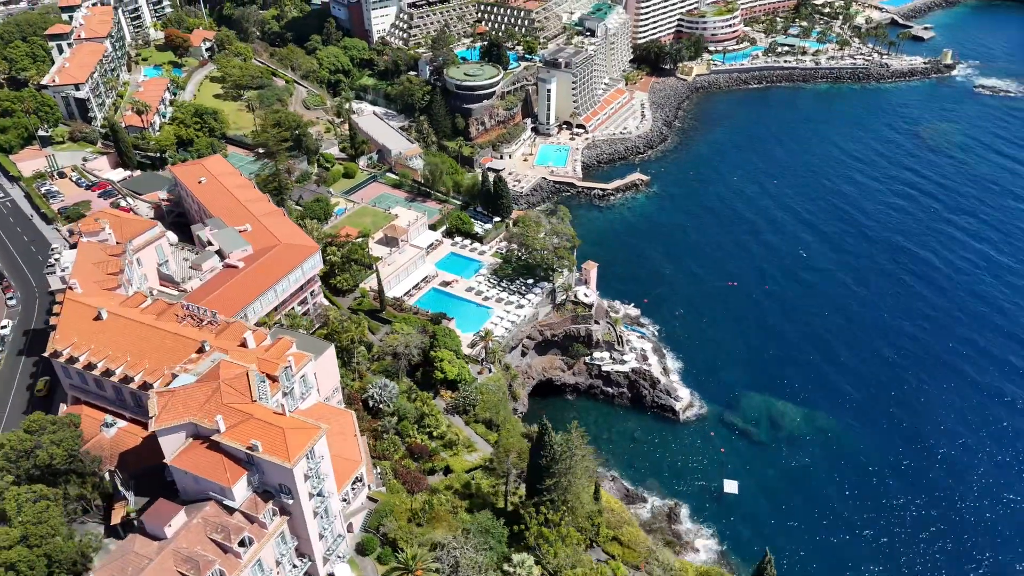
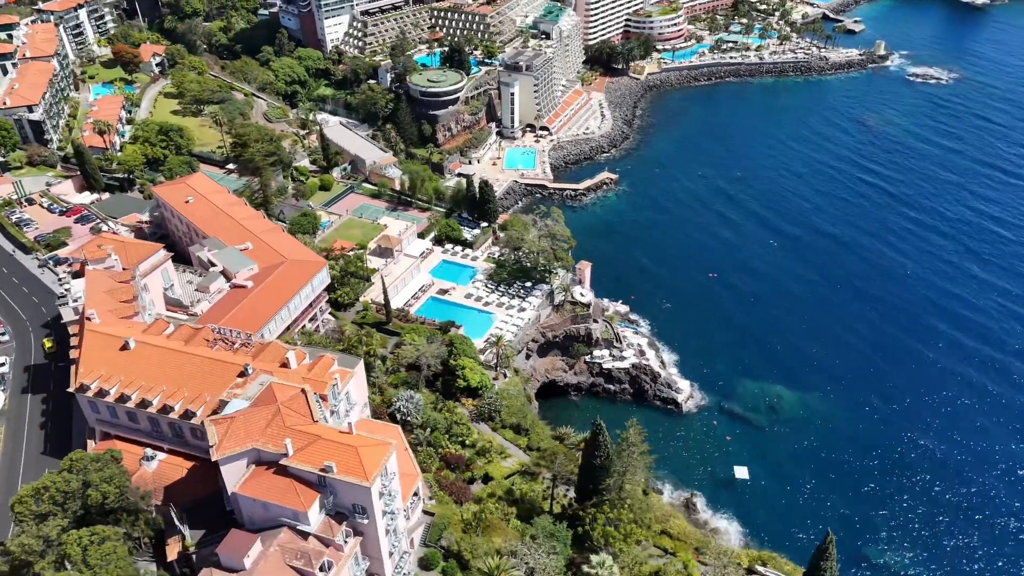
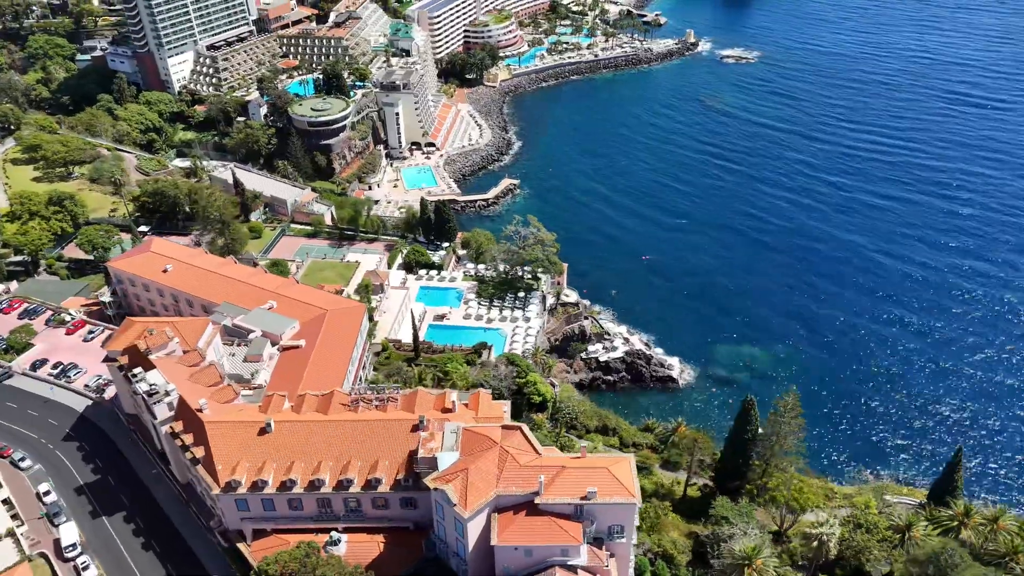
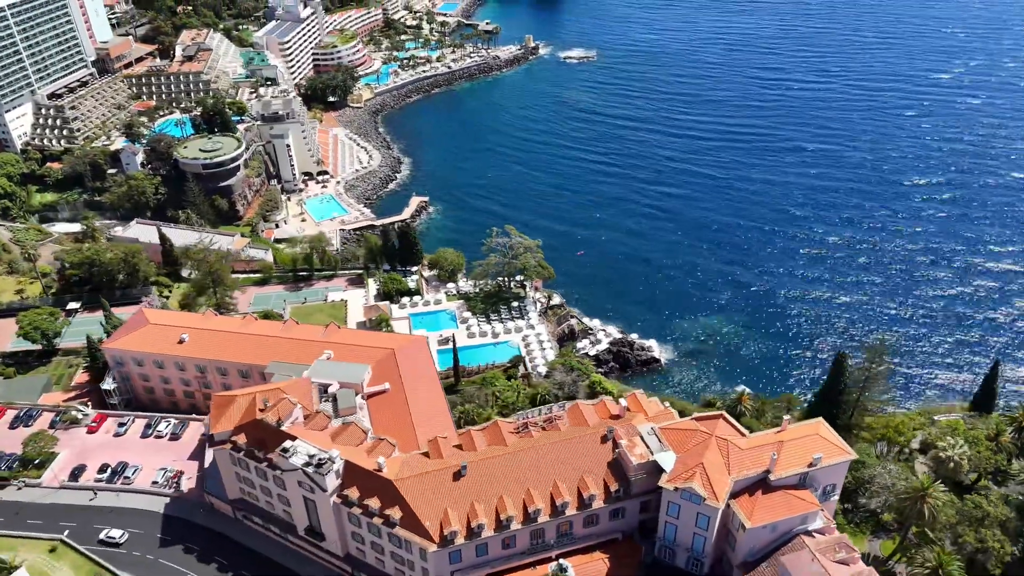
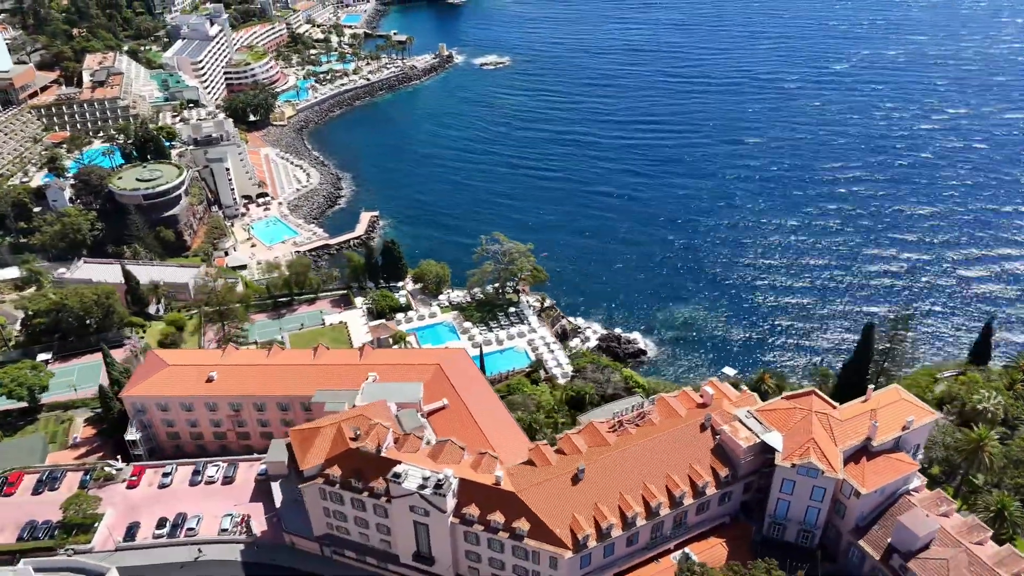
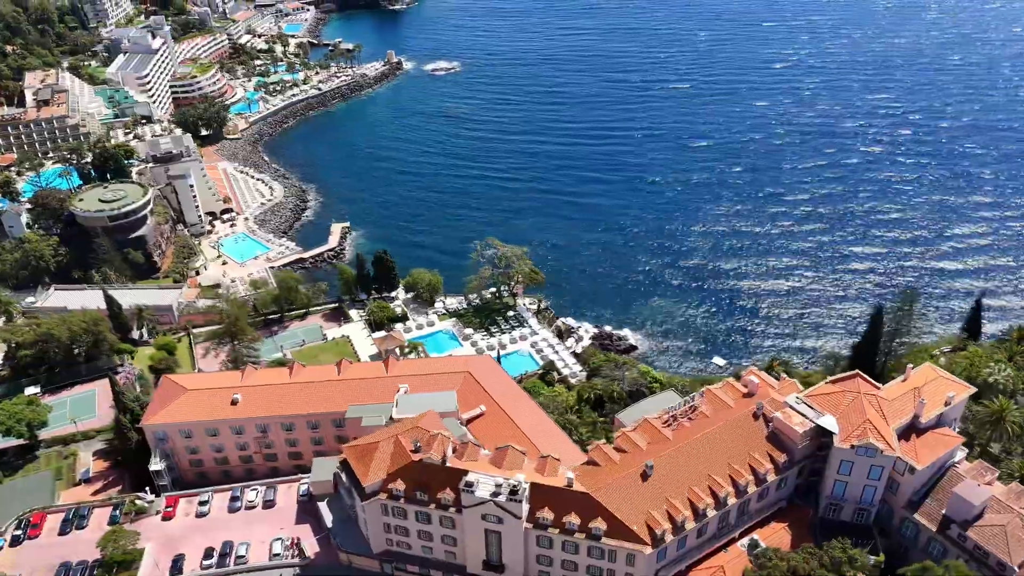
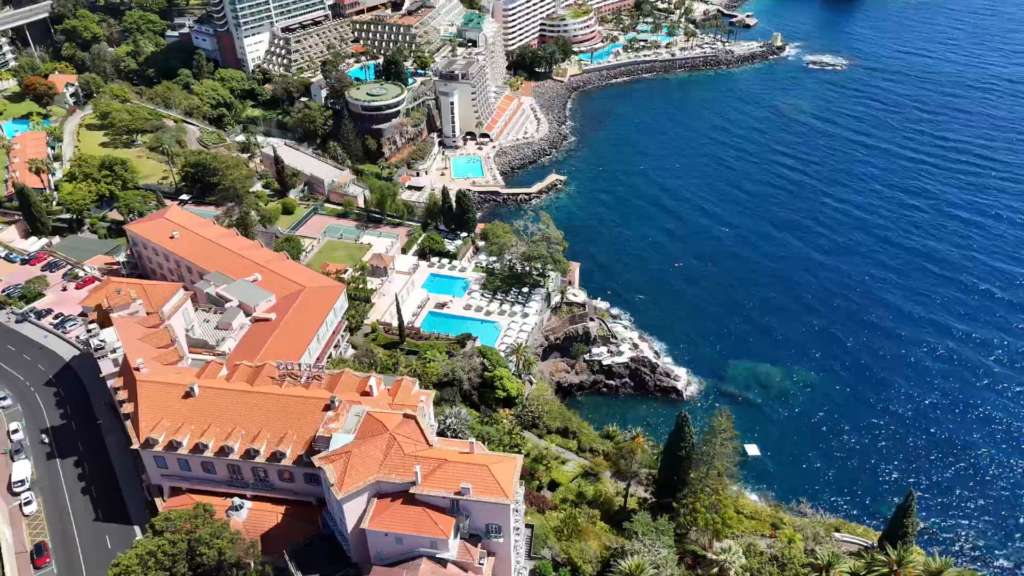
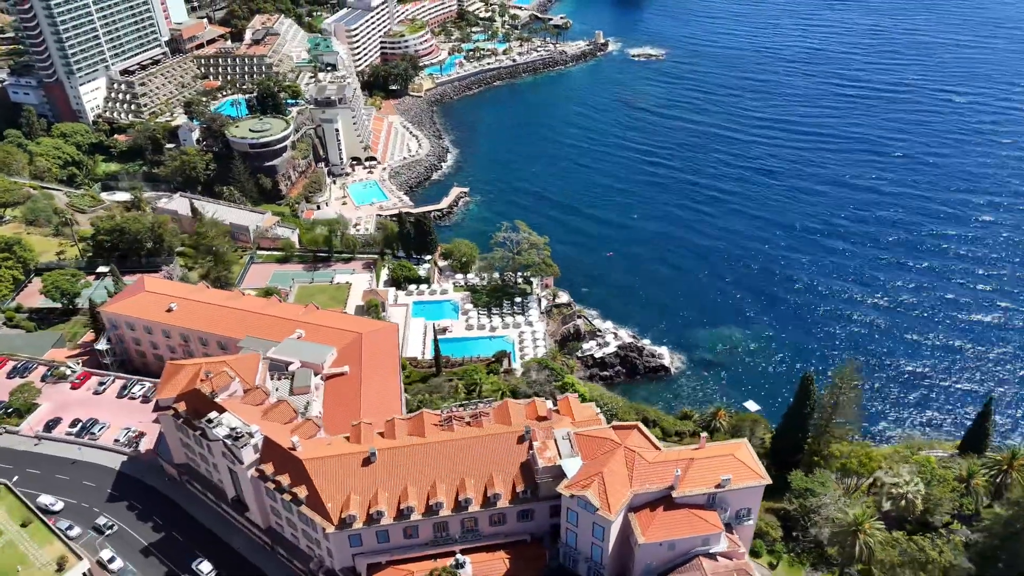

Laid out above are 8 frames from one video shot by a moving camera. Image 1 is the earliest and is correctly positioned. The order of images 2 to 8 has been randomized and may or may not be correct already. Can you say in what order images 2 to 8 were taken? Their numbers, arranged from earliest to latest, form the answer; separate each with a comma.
2, 7, 3, 8, 4, 5, 6
